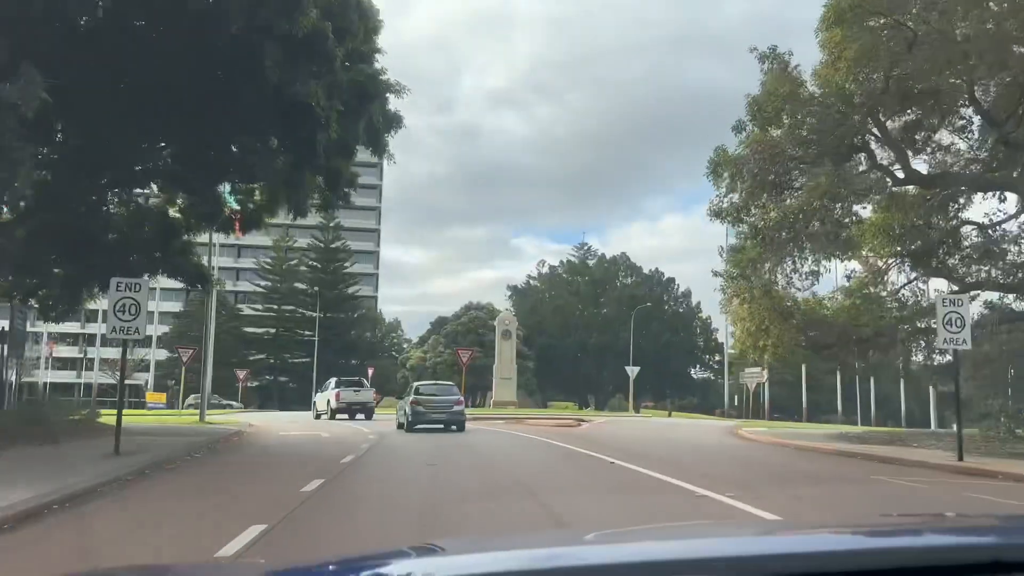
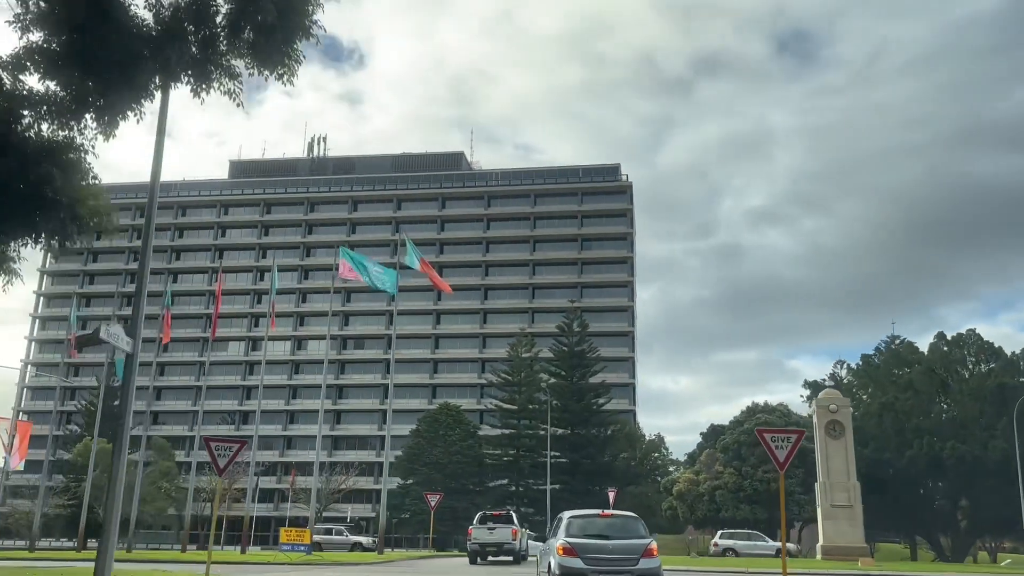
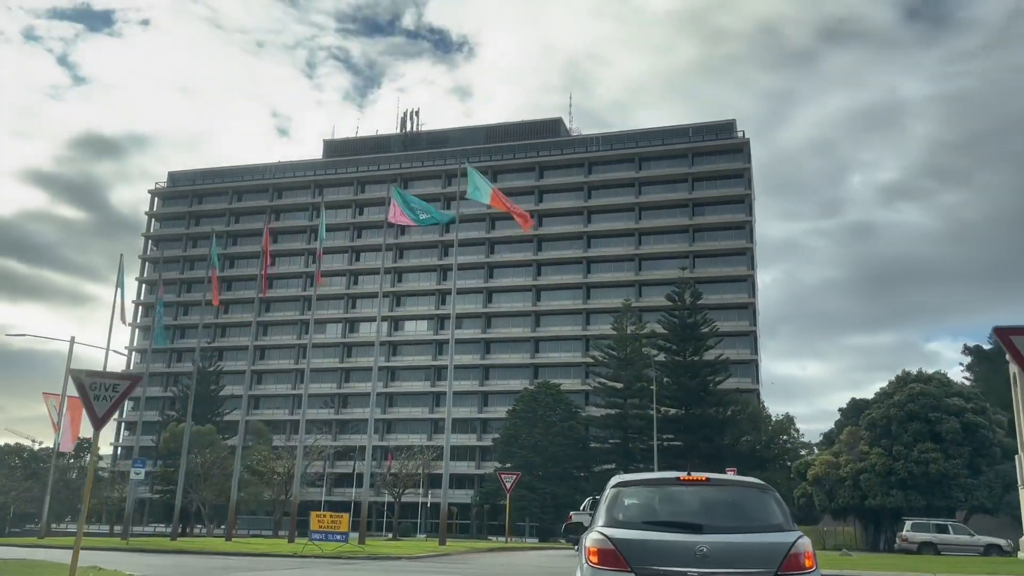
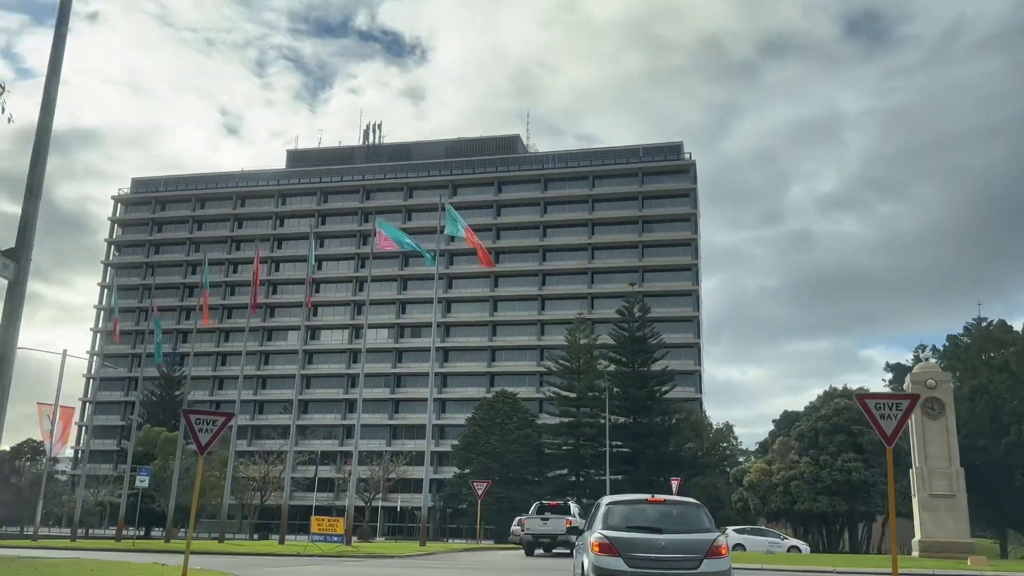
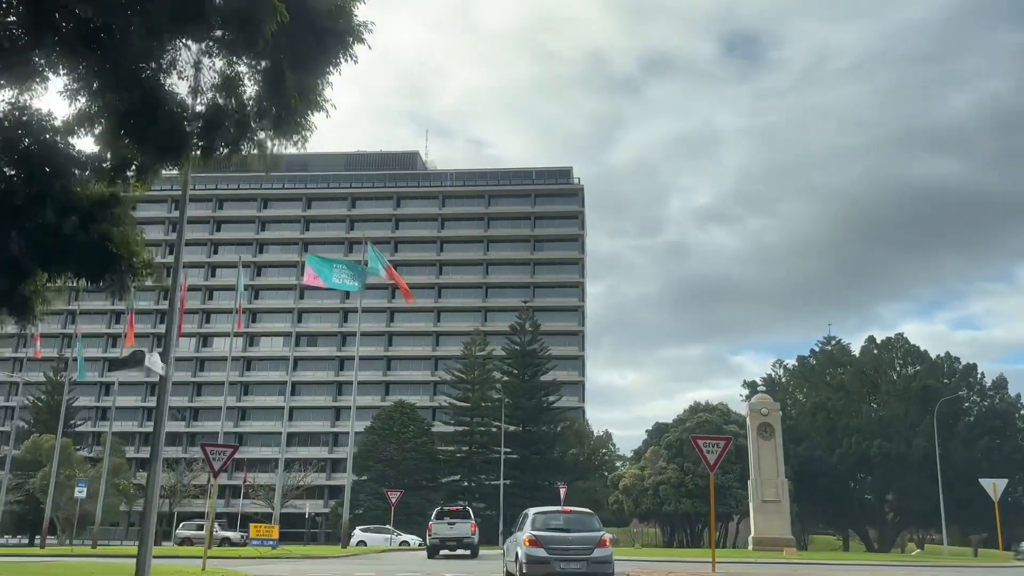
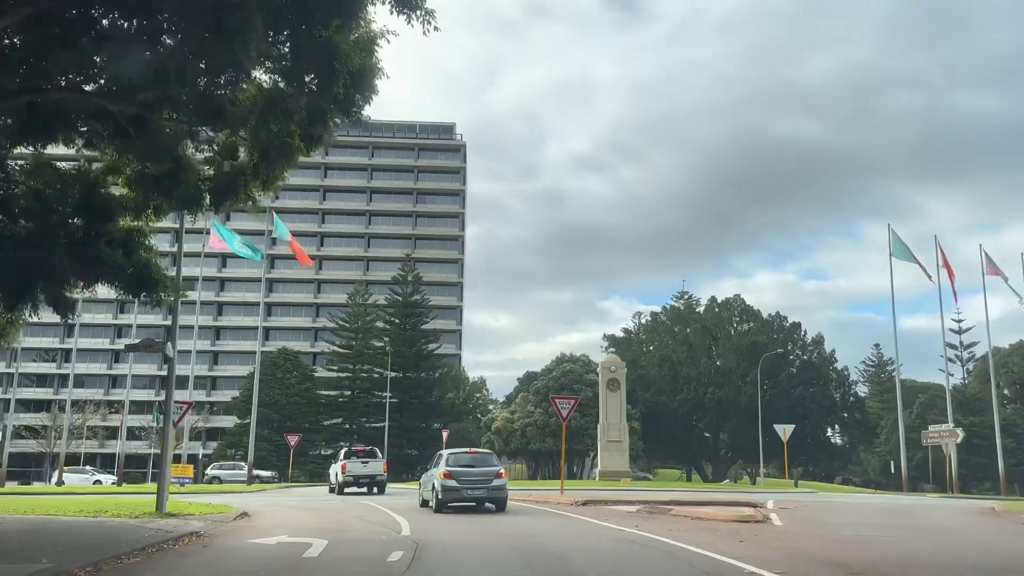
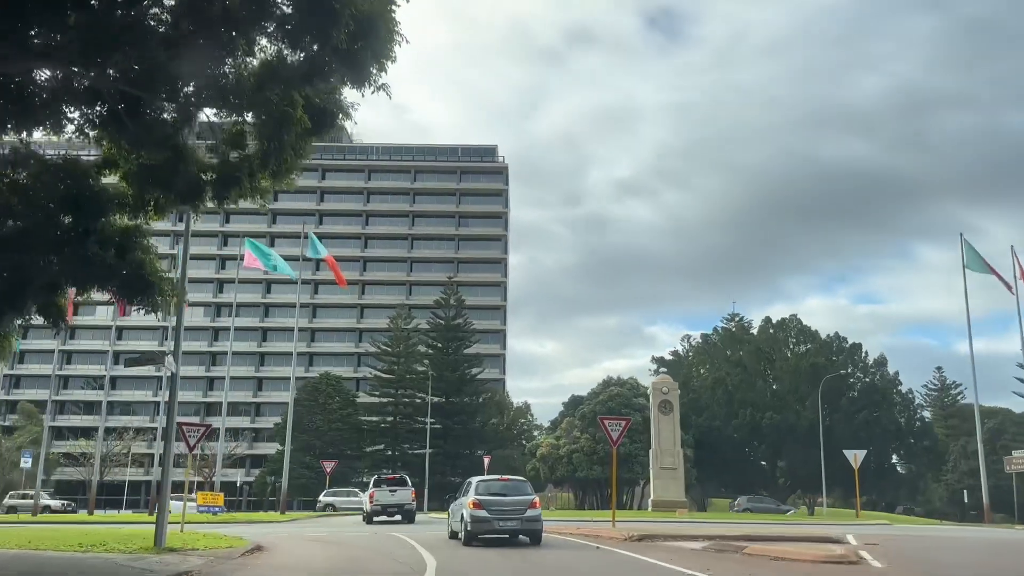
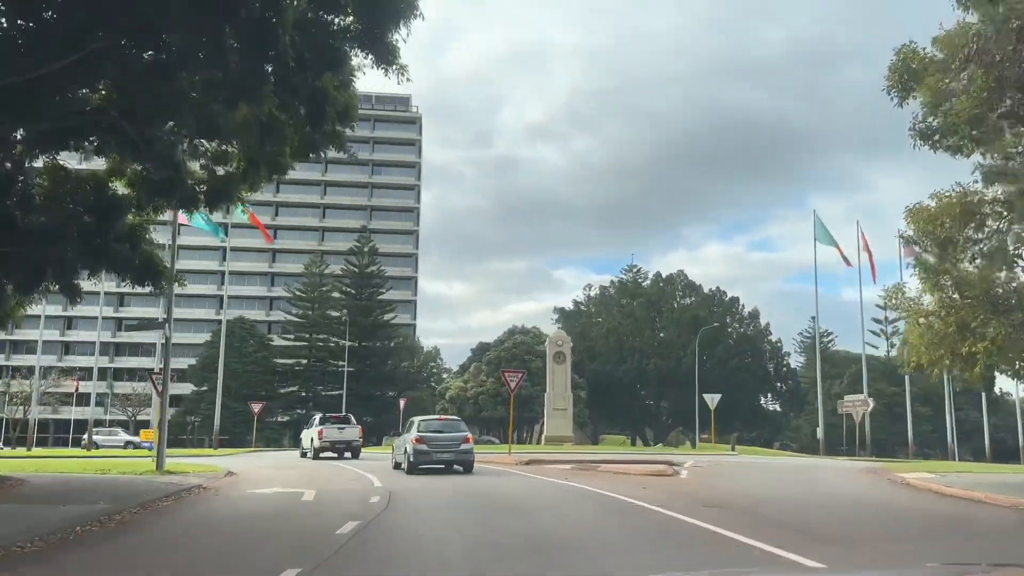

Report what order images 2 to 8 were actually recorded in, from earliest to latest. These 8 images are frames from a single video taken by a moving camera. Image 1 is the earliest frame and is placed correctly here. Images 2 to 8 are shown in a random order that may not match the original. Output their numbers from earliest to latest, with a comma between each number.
8, 6, 7, 5, 2, 4, 3
